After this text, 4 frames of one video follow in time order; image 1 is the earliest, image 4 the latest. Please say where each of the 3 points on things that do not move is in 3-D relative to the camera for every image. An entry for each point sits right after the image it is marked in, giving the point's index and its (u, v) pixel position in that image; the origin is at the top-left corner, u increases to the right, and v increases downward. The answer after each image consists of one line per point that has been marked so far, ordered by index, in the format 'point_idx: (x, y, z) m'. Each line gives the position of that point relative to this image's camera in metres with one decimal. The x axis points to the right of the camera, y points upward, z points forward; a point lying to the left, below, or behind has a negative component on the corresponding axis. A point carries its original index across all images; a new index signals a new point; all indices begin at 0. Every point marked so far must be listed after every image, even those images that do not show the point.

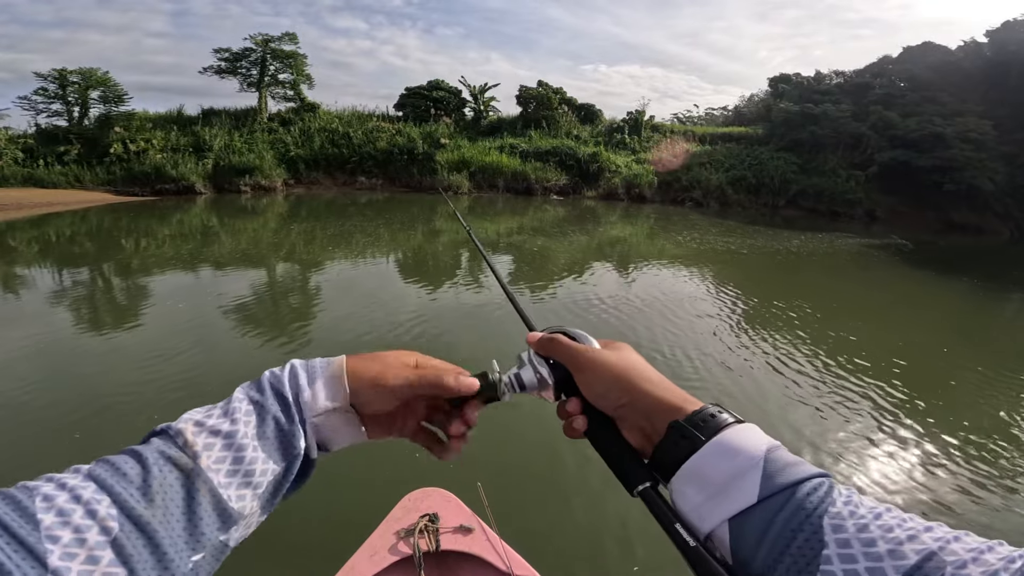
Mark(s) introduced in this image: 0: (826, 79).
0: (+7.3, +4.8, +13.0) m
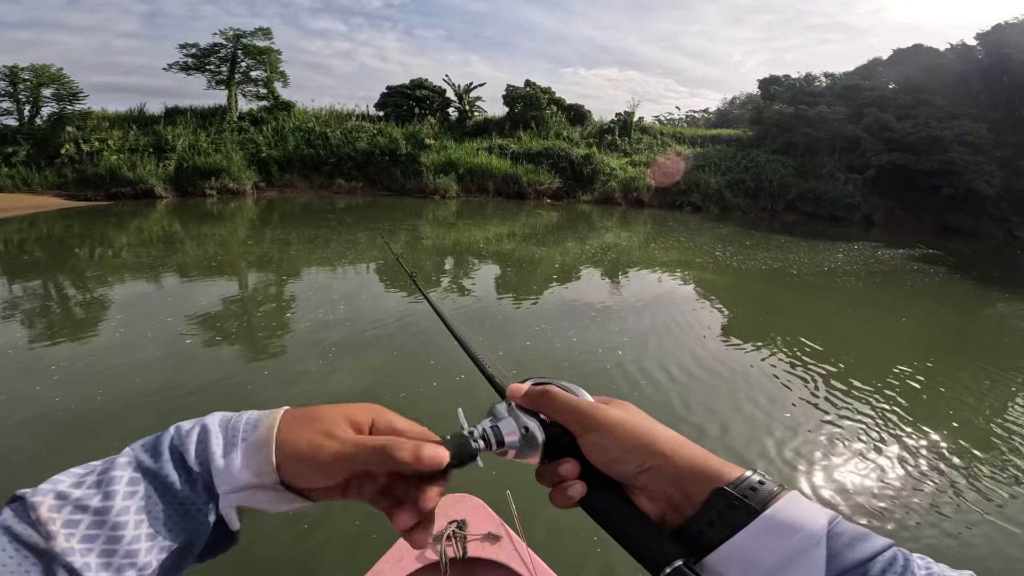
0: (+7.0, +4.7, +12.8) m
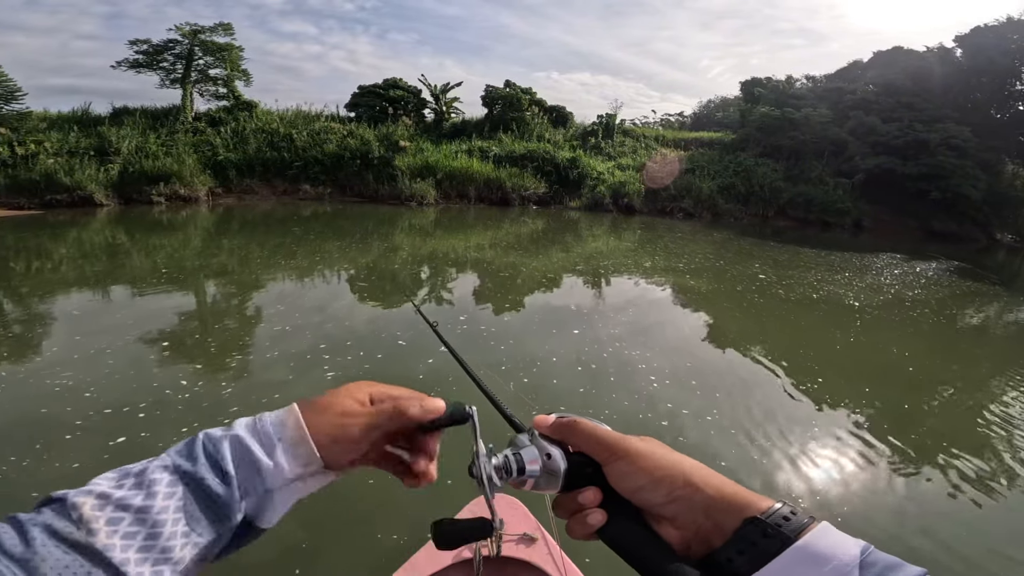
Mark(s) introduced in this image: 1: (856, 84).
0: (+6.4, +4.6, +12.7) m
1: (+7.0, +4.1, +11.4) m
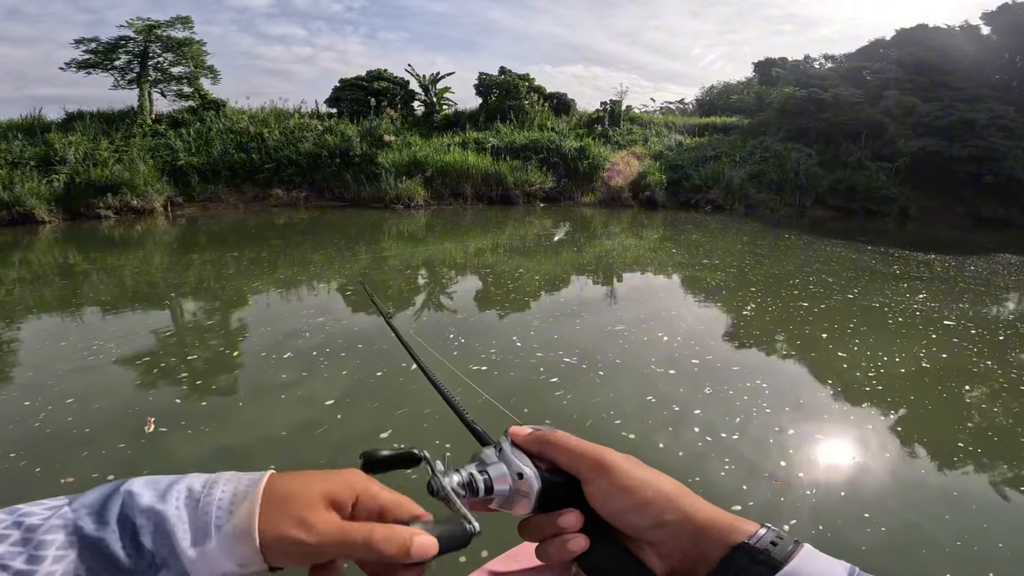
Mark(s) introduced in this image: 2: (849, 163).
0: (+6.3, +4.8, +11.9) m
1: (+6.9, +4.3, +10.7) m
2: (+5.5, +2.1, +9.5) m
